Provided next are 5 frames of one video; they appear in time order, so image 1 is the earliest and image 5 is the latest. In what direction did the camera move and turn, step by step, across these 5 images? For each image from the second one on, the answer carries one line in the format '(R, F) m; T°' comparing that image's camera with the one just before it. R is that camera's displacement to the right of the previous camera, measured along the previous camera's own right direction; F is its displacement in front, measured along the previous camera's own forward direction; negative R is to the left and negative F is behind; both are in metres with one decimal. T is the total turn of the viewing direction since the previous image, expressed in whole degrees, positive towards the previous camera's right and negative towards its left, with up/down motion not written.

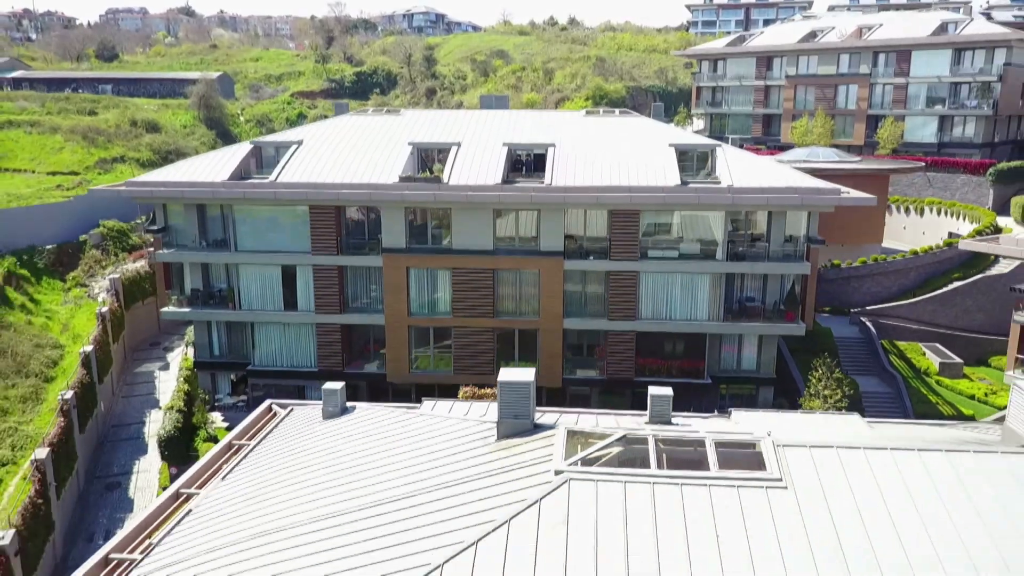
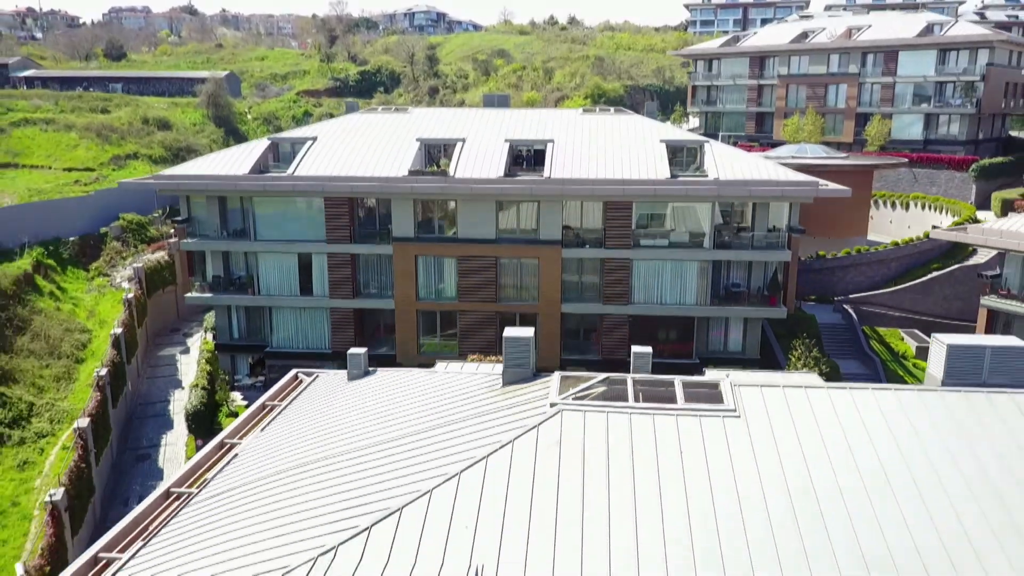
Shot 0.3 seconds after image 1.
(0.0, -2.1) m; 0°
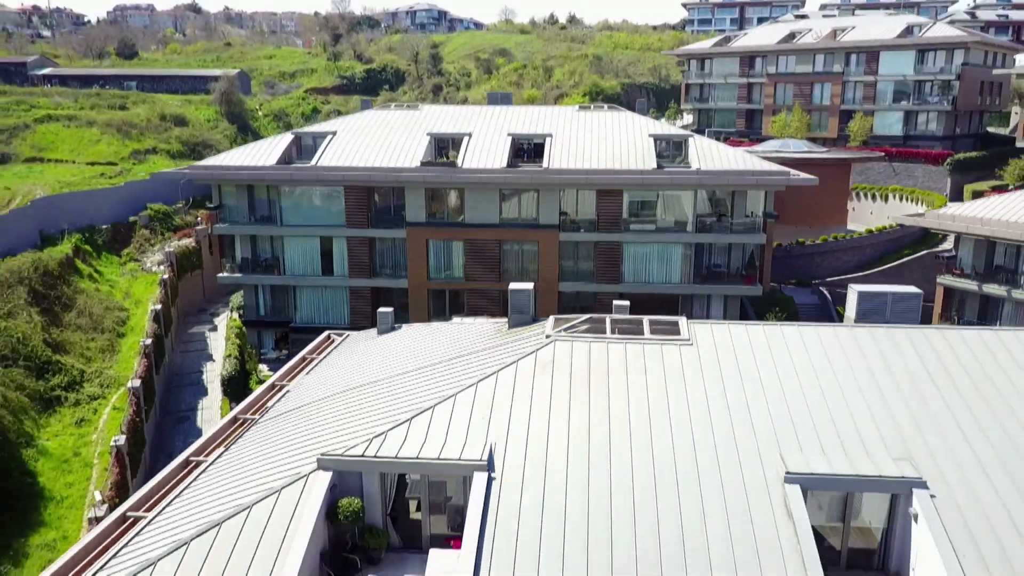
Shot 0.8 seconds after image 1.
(-0.1, -3.3) m; 0°
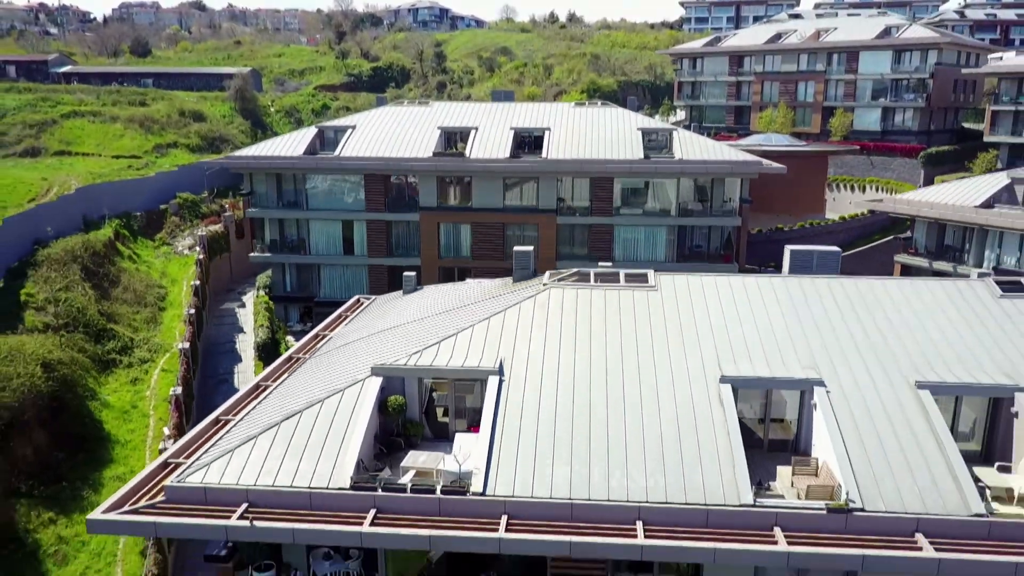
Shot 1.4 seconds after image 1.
(-0.1, -4.0) m; 0°
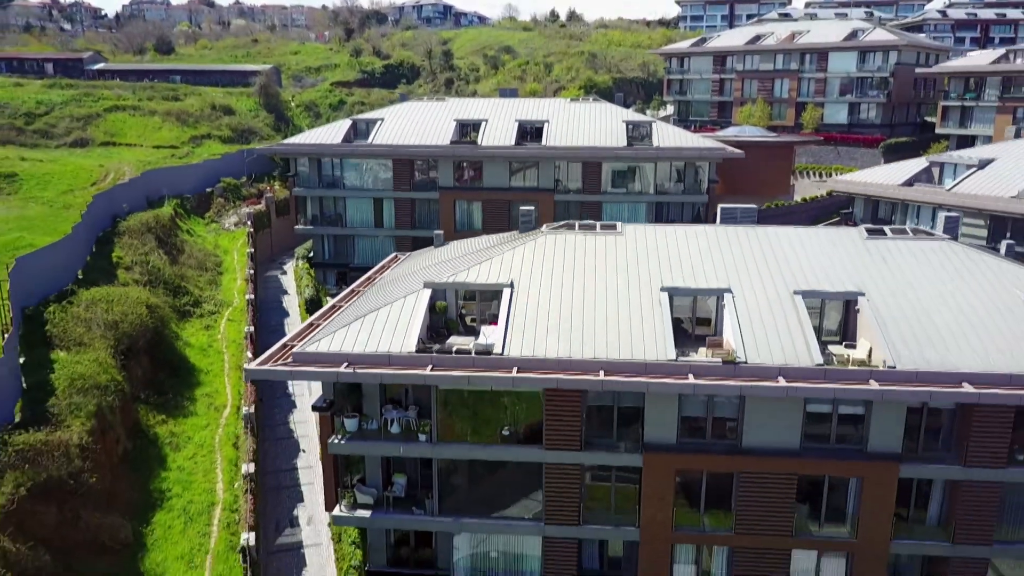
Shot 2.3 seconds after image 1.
(-0.2, -7.4) m; 0°
